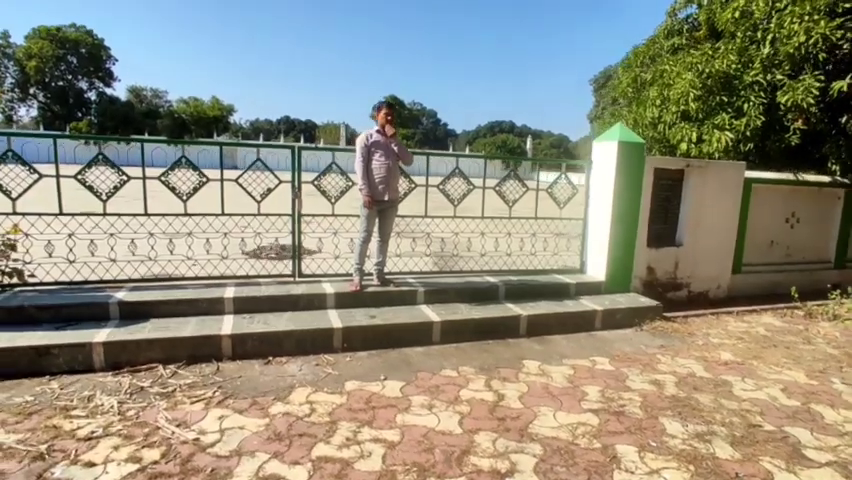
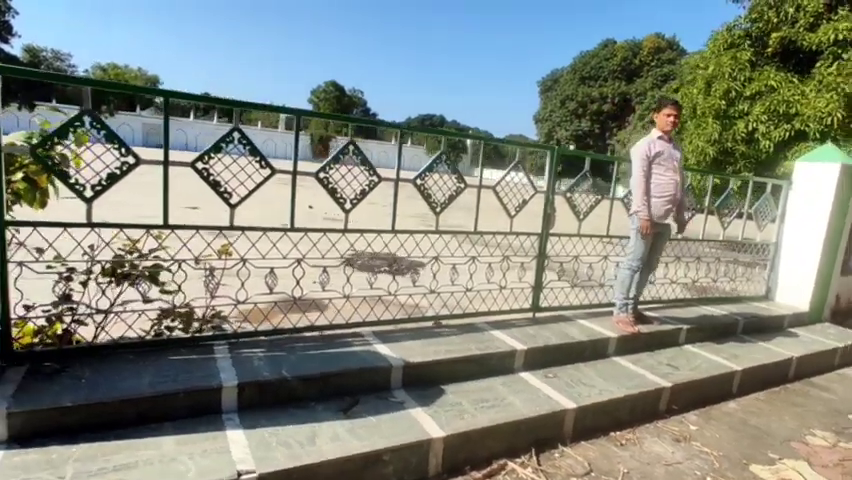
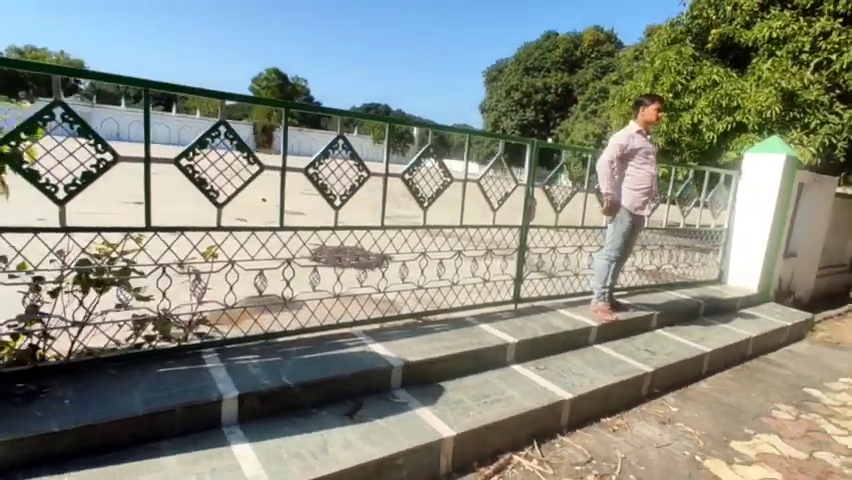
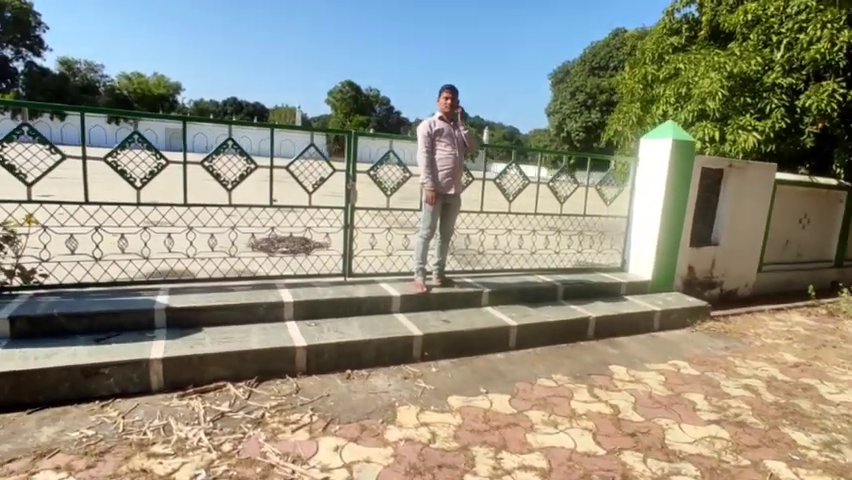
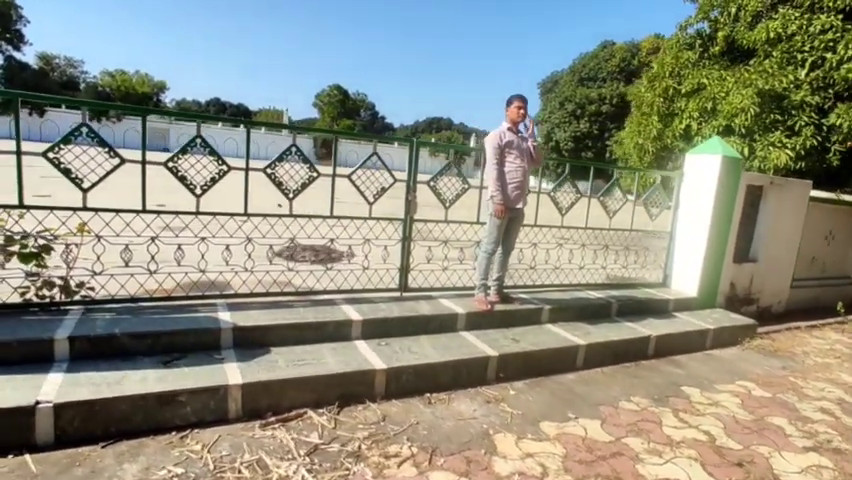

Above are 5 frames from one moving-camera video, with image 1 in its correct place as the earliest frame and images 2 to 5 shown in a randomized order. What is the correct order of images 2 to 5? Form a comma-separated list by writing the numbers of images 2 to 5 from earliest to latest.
4, 5, 2, 3
